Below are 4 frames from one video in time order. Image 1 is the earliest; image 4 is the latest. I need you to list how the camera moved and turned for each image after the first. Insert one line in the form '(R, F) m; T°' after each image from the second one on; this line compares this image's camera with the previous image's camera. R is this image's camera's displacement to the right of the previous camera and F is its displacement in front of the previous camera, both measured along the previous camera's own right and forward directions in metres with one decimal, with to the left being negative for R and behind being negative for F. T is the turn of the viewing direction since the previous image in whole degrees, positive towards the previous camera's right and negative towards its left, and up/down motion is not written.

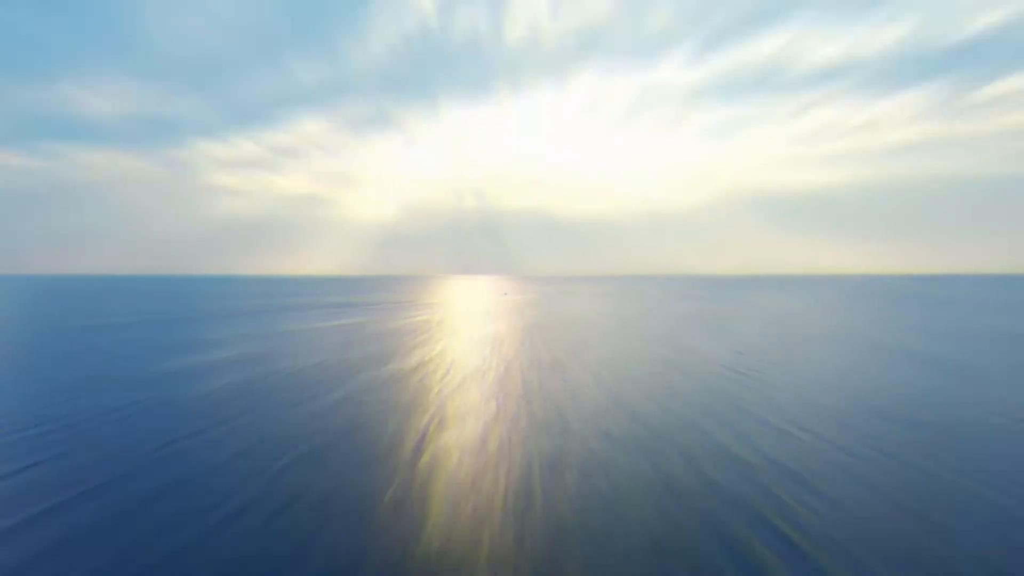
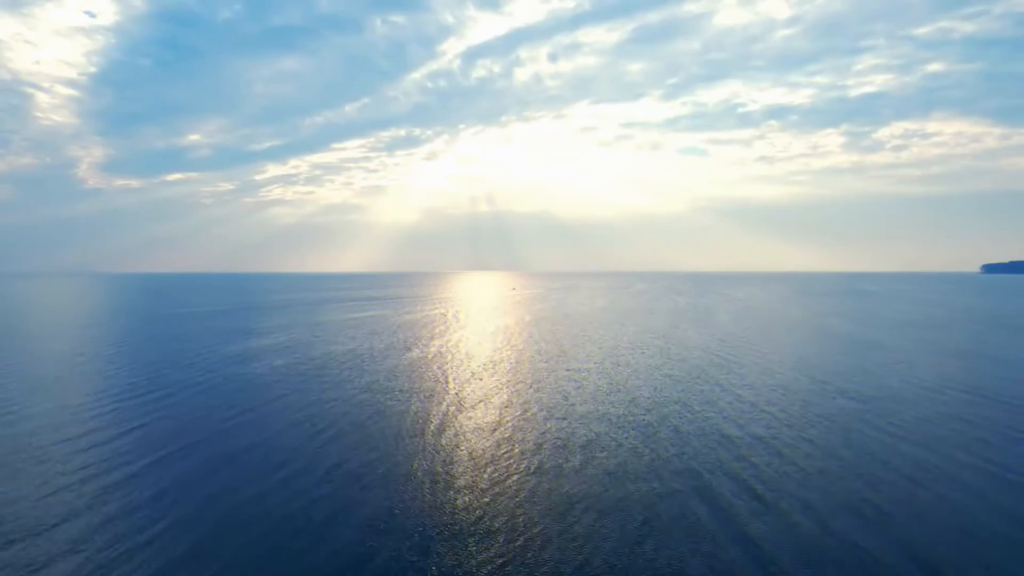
(+1.4, -28.4) m; -1°
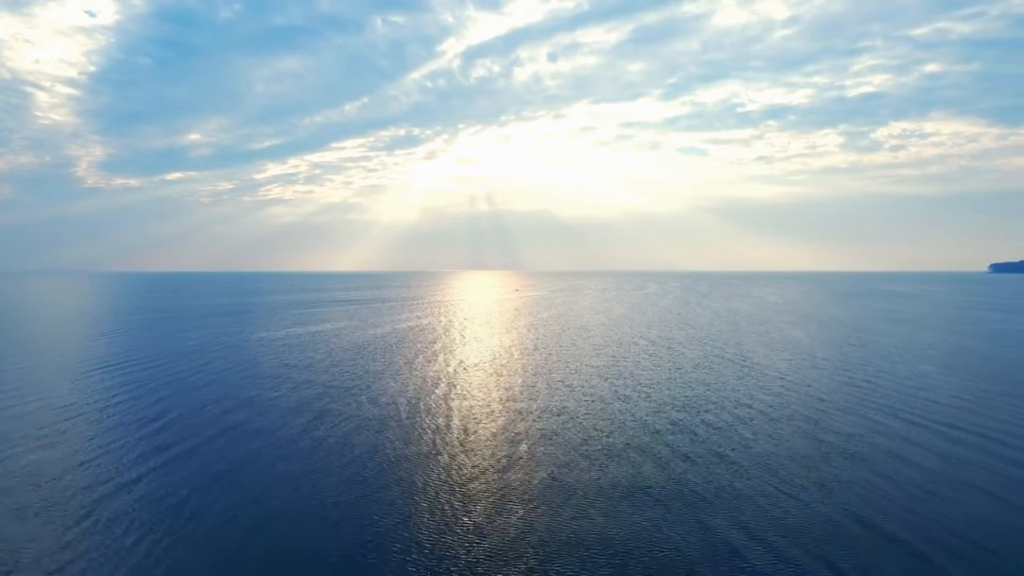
(0.0, -0.4) m; 0°
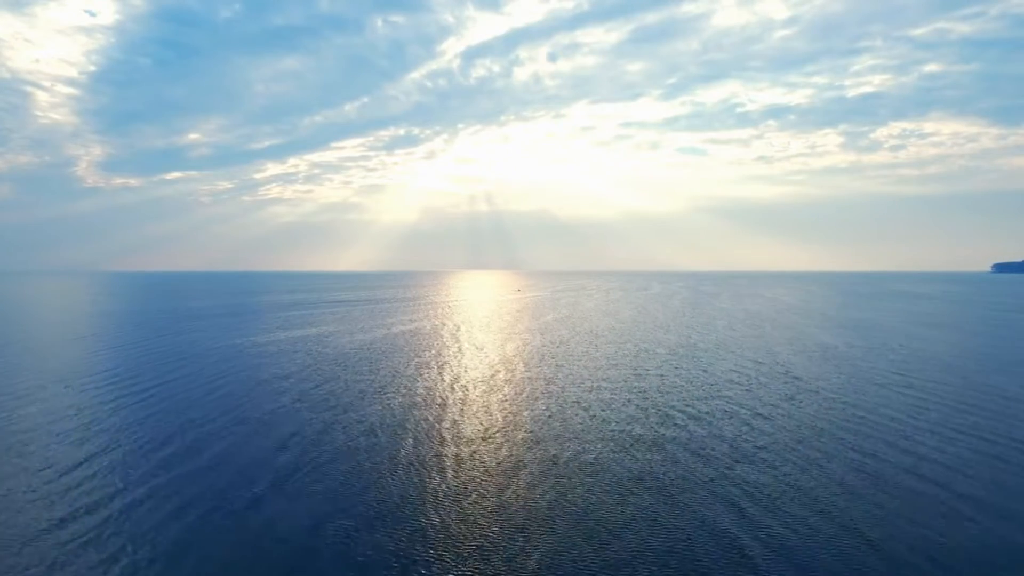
(0.0, 0.0) m; 0°
